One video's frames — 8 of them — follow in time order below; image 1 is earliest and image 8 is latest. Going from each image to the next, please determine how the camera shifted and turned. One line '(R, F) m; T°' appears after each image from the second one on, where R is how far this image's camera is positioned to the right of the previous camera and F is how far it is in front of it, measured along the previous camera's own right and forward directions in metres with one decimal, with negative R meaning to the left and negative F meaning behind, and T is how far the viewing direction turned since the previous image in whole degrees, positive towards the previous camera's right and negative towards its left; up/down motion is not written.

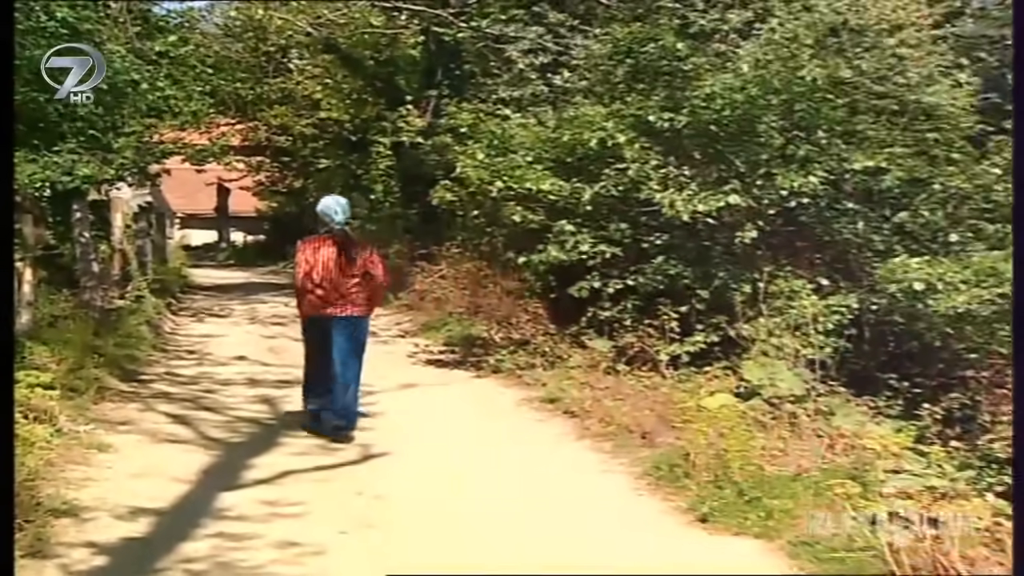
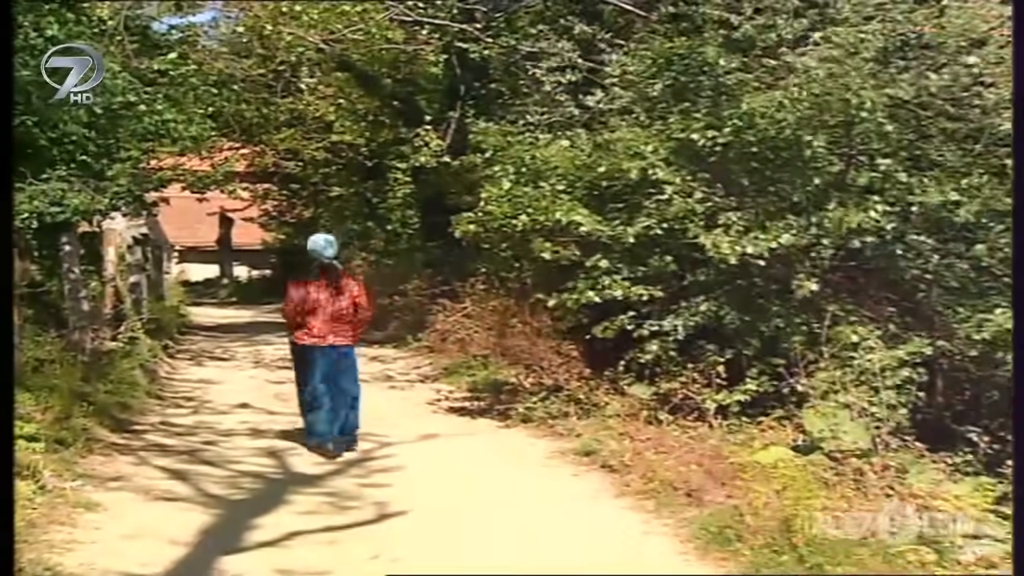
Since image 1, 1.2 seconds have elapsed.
(-0.1, +0.6) m; -1°
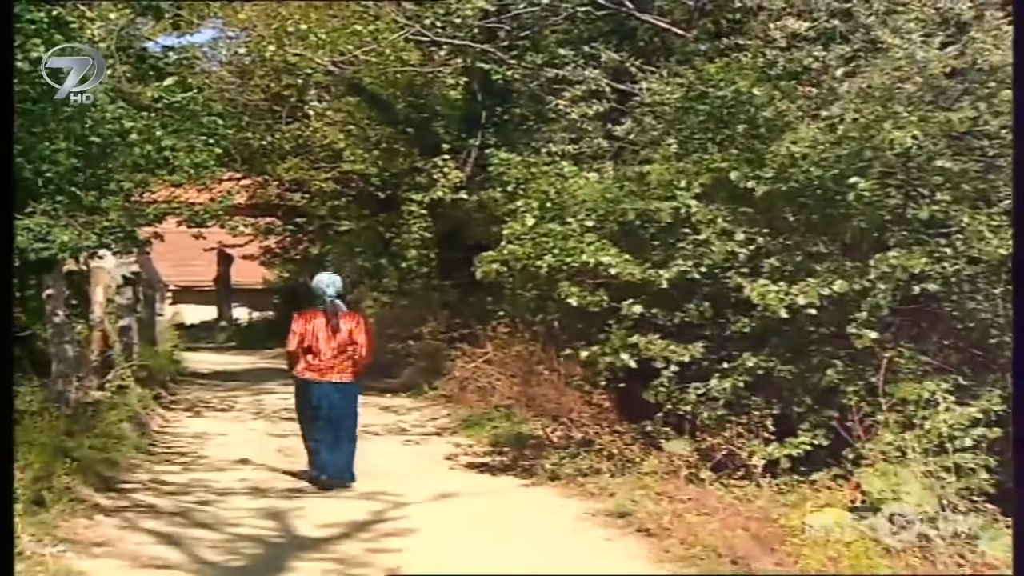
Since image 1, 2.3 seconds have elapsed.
(-0.1, +0.5) m; 0°
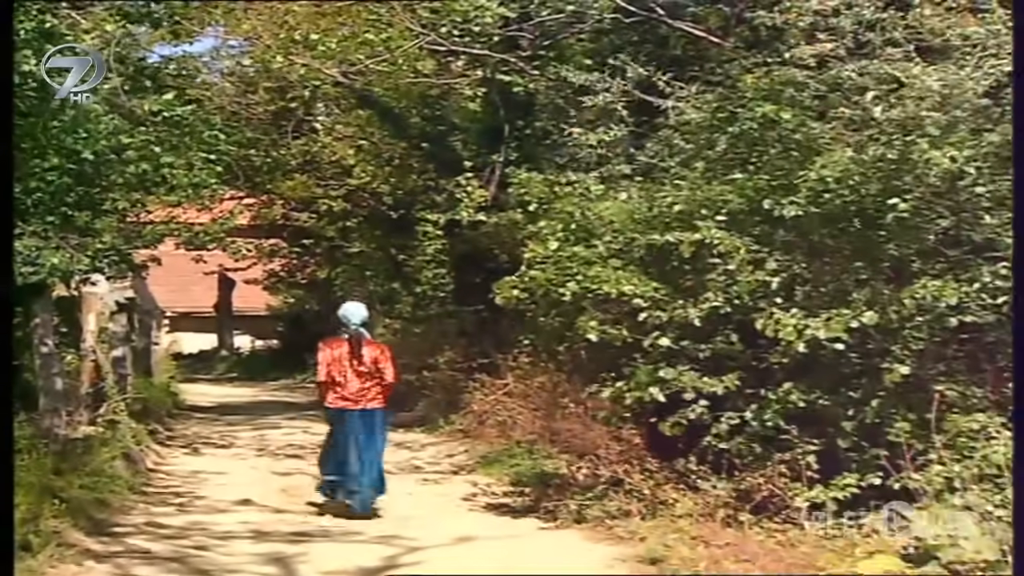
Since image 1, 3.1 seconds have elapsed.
(-0.1, +0.4) m; 0°
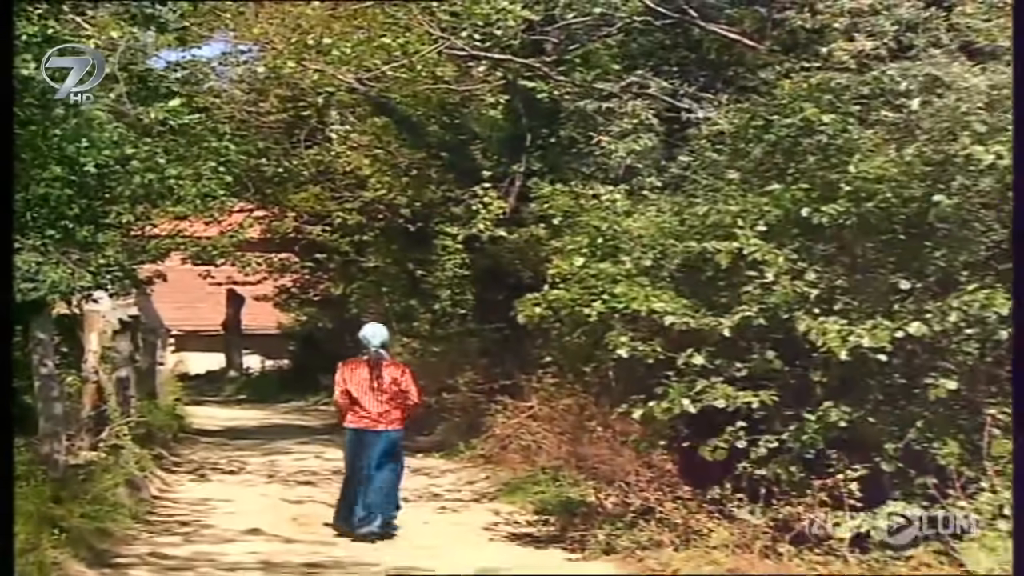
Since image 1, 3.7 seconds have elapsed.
(-0.1, +0.2) m; 0°
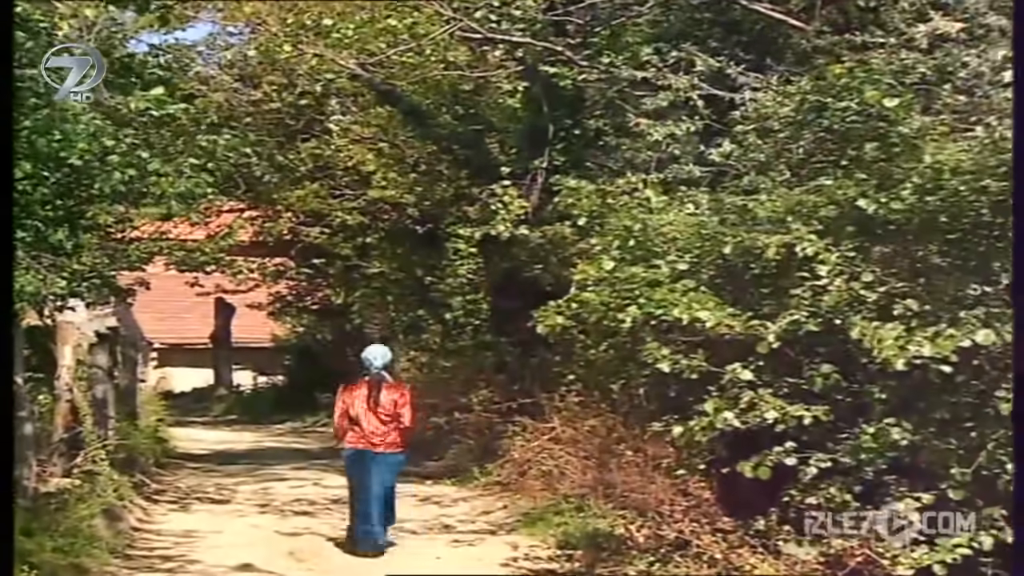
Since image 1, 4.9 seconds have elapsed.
(0.0, +0.4) m; 0°
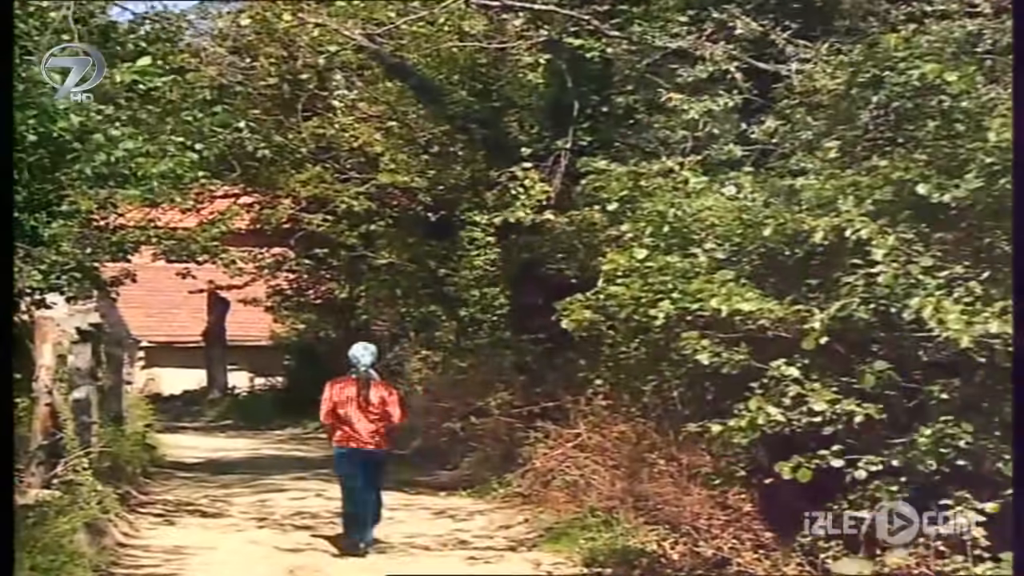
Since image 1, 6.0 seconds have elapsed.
(-0.1, +0.4) m; 0°
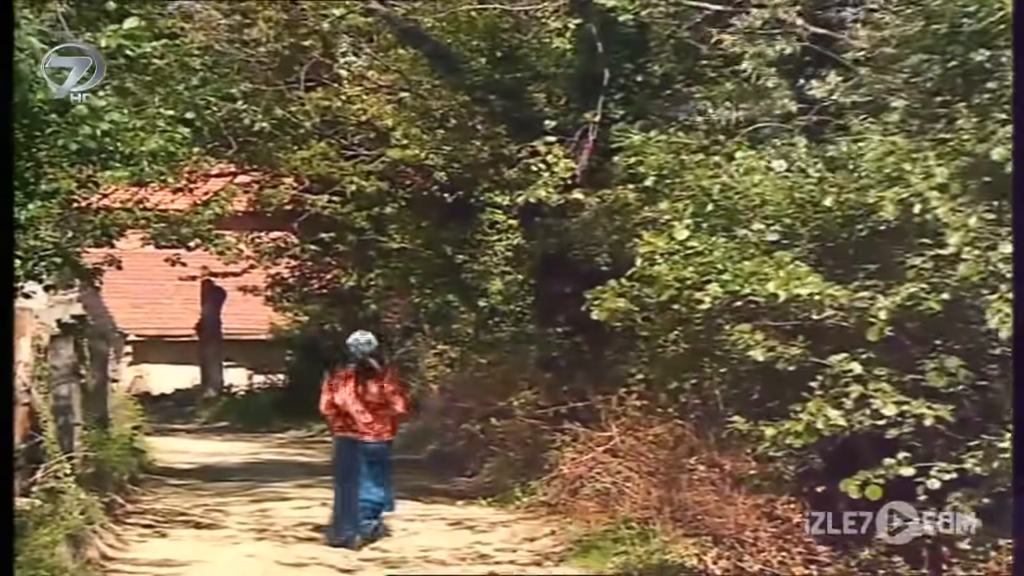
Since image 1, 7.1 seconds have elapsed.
(-0.1, +0.3) m; 0°
